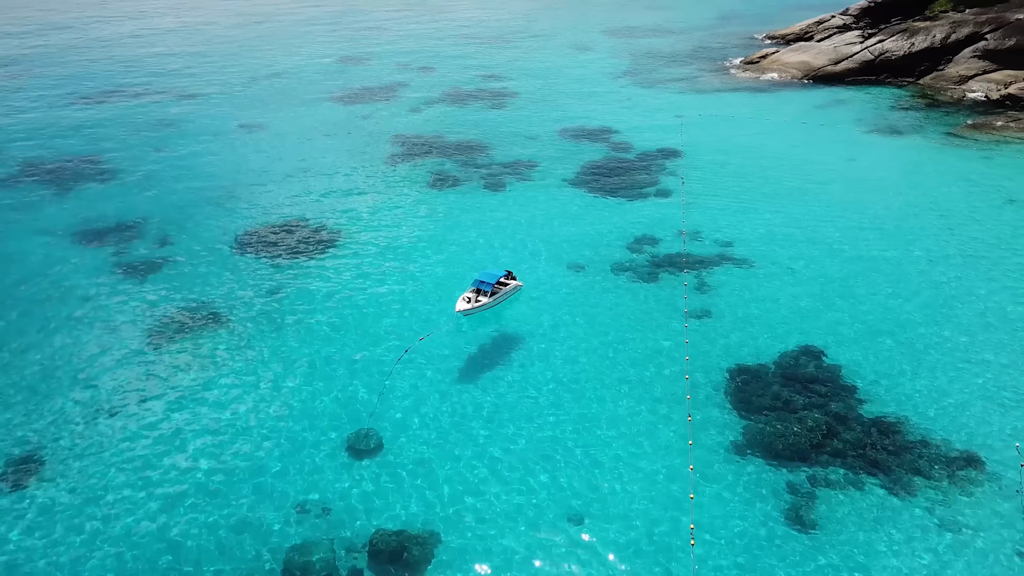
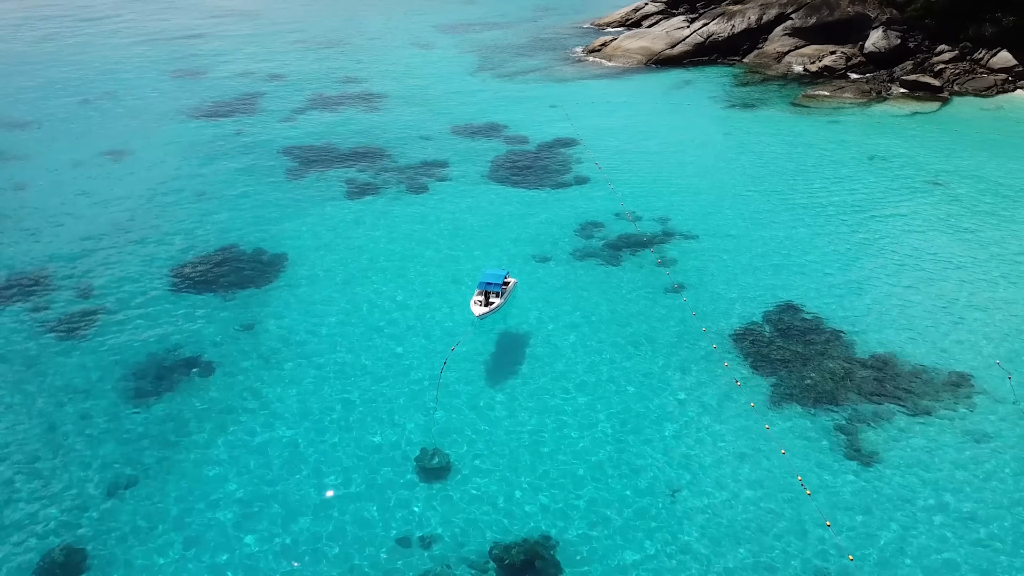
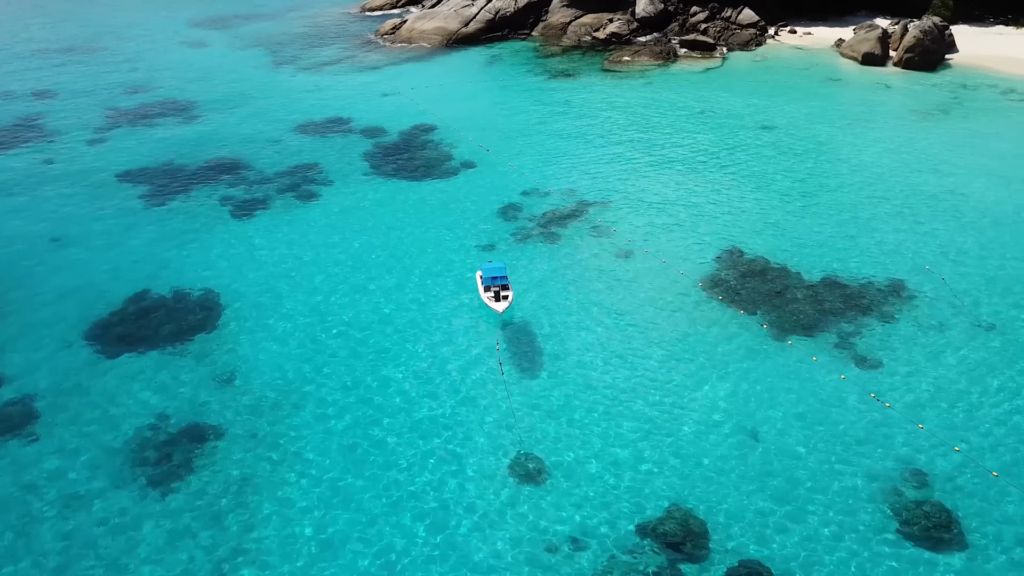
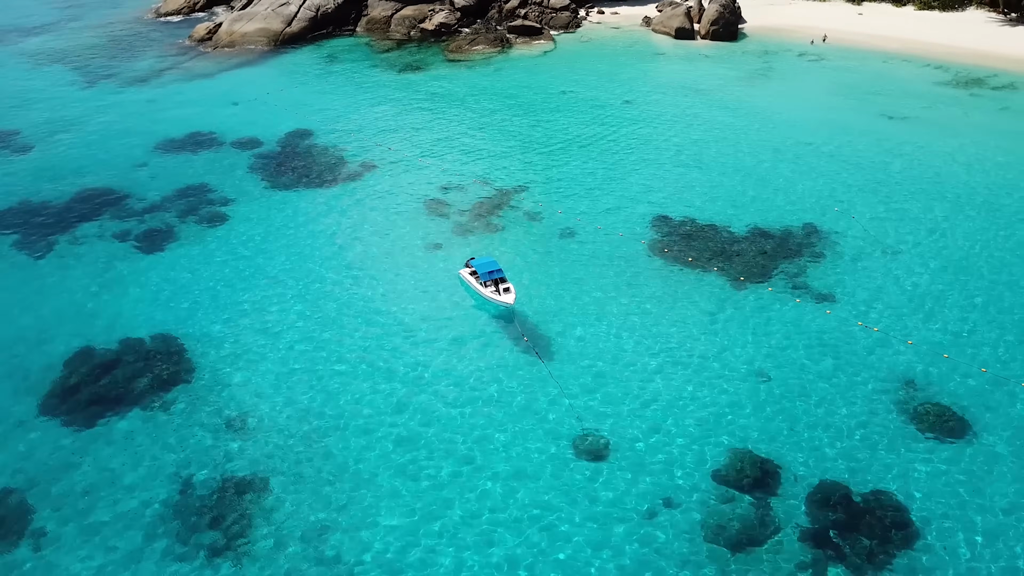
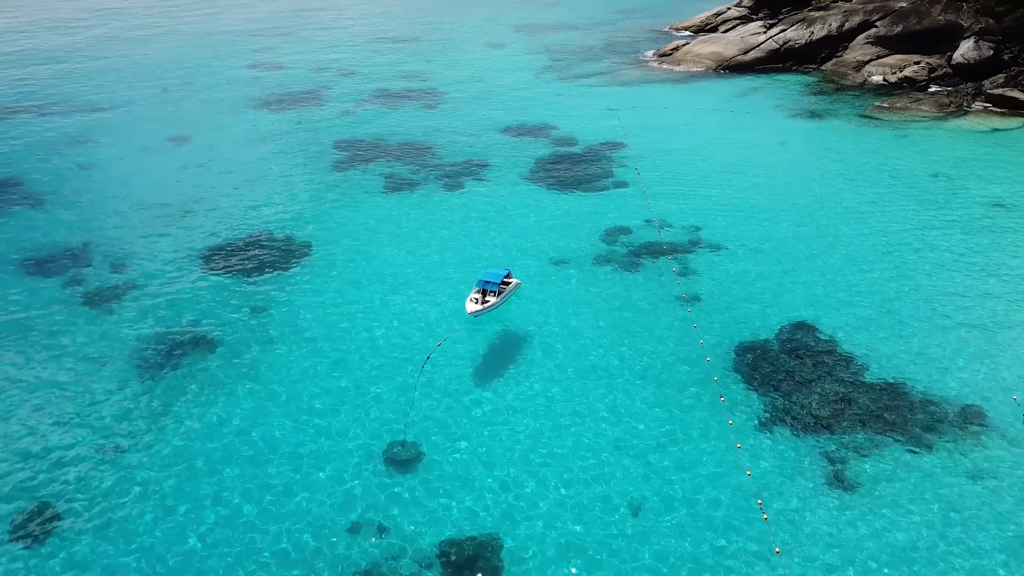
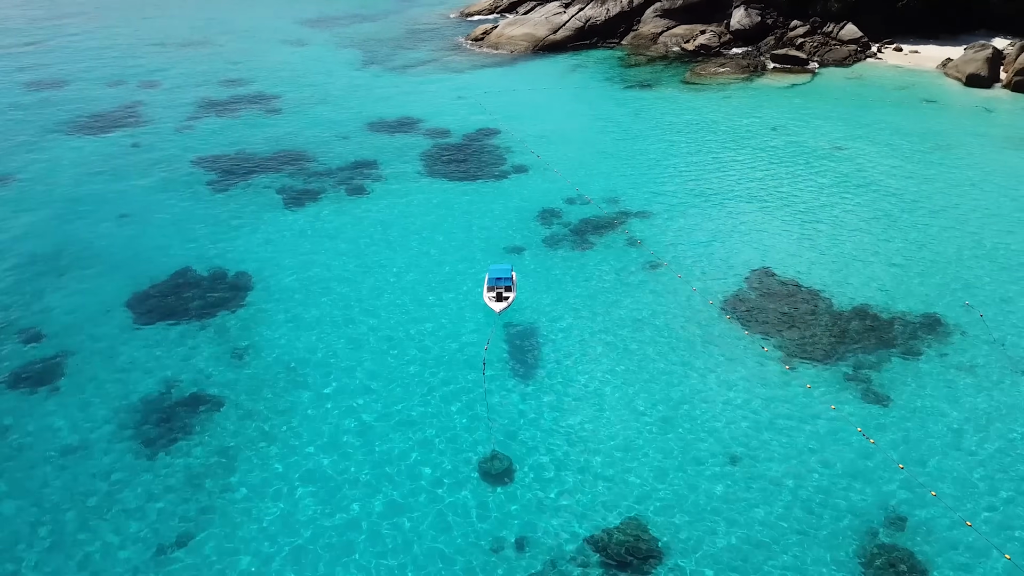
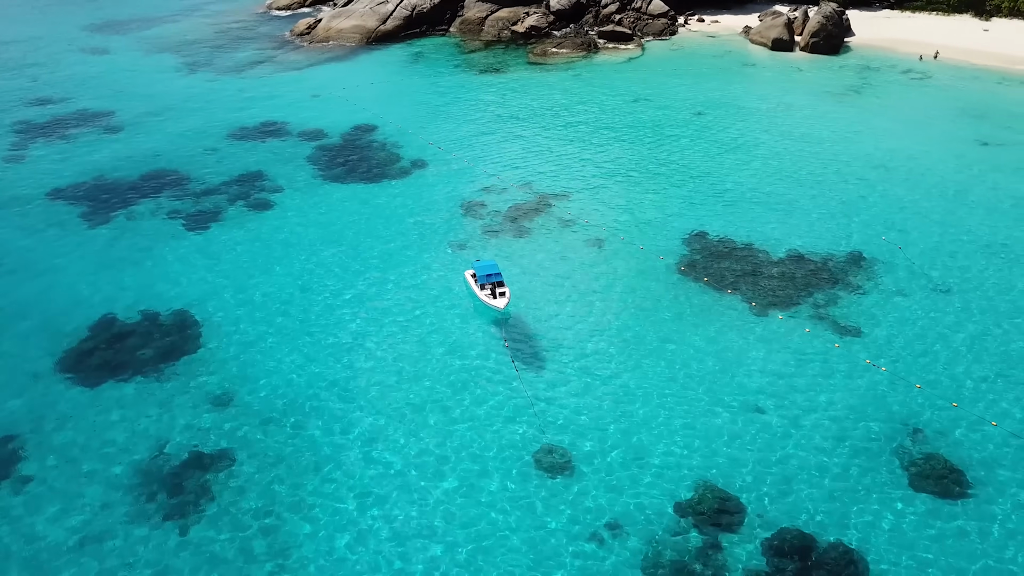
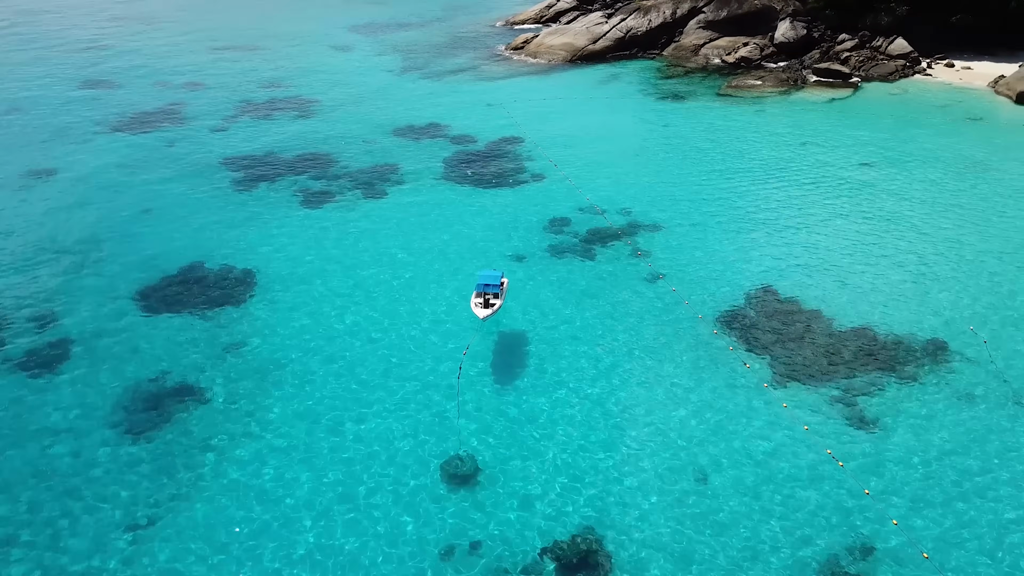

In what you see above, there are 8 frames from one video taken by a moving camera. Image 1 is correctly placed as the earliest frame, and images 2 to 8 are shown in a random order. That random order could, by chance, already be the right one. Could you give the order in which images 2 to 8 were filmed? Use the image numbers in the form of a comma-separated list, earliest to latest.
5, 2, 8, 6, 3, 7, 4
